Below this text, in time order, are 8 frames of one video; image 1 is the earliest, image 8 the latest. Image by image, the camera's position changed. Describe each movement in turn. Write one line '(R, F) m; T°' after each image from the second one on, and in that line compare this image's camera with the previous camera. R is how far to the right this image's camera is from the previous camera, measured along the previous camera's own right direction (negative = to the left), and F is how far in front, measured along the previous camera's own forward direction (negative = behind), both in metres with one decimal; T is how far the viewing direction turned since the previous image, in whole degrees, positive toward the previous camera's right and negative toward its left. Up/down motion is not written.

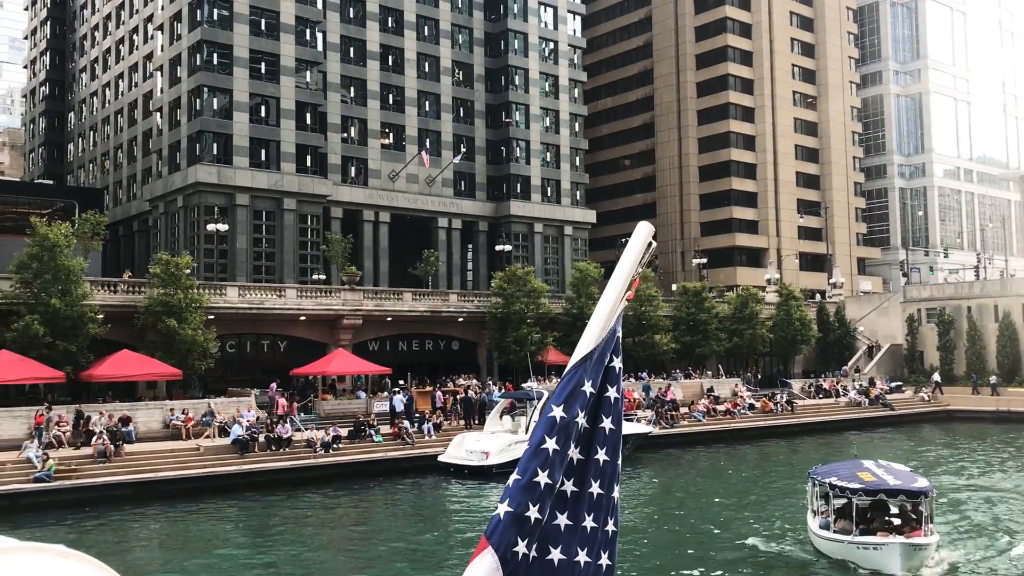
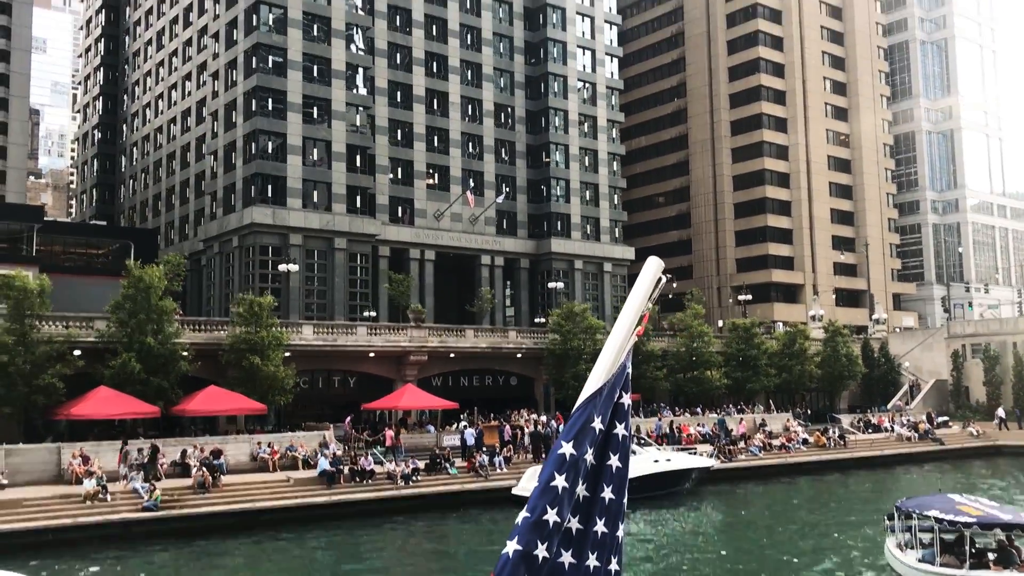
(-1.6, -1.4) m; -1°
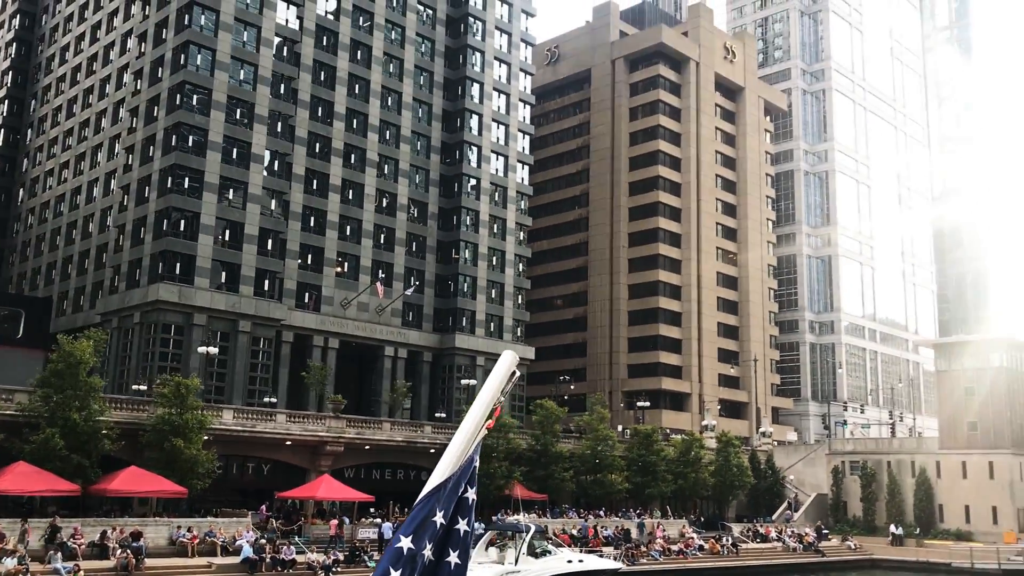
(-1.8, -1.3) m; +7°
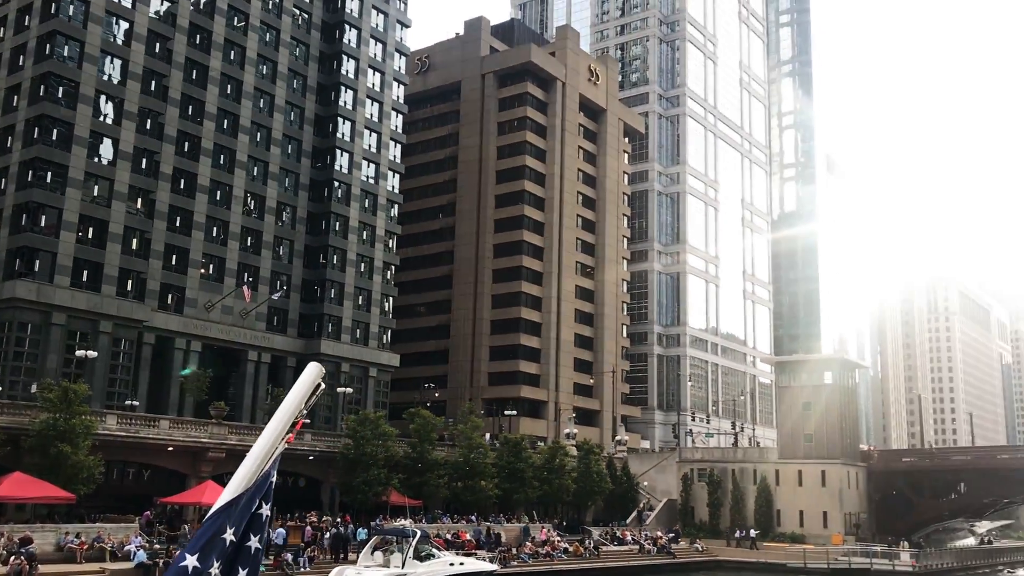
(-1.7, -1.8) m; +9°
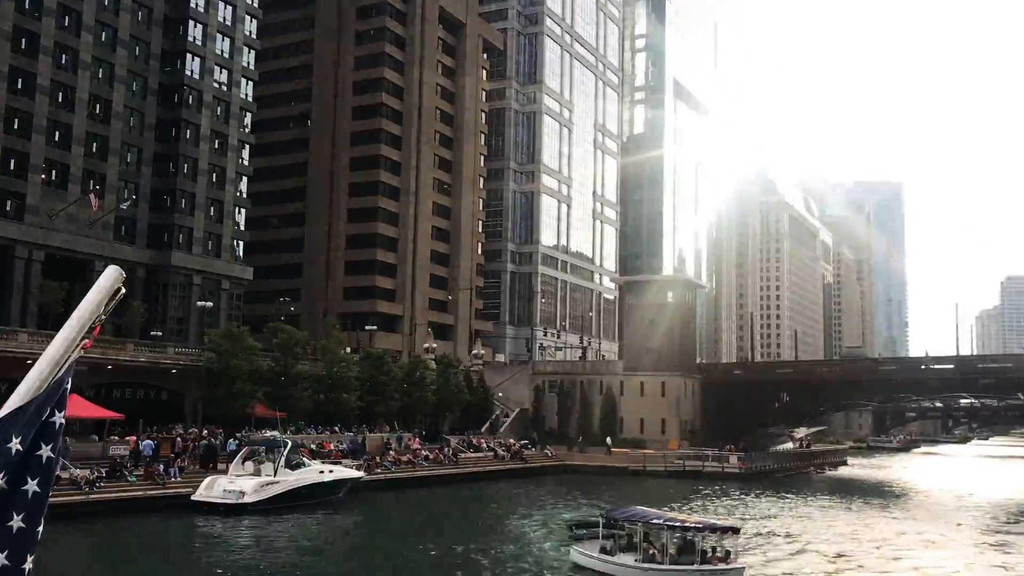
(-0.9, -1.5) m; +9°
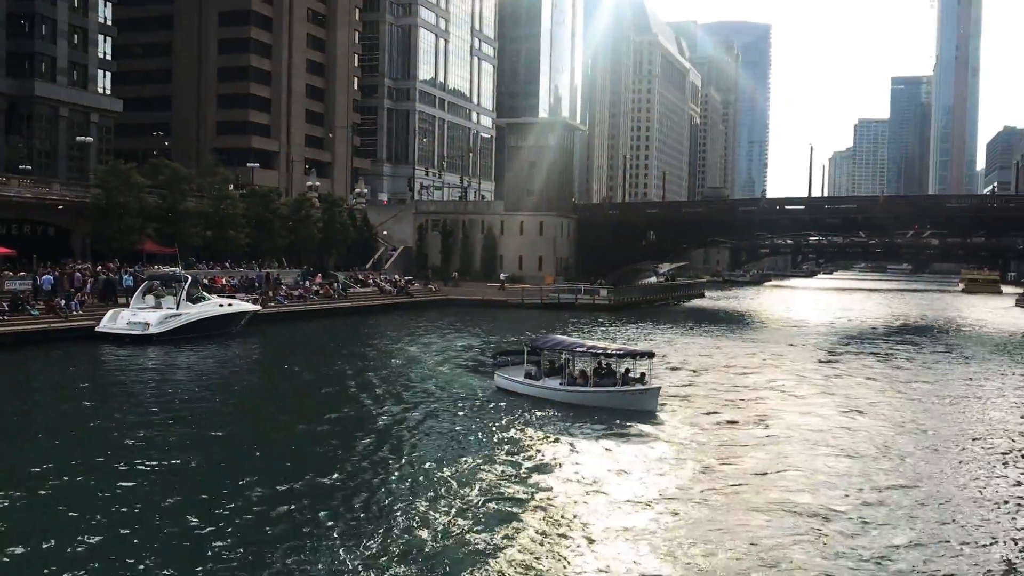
(-0.9, -2.5) m; +8°
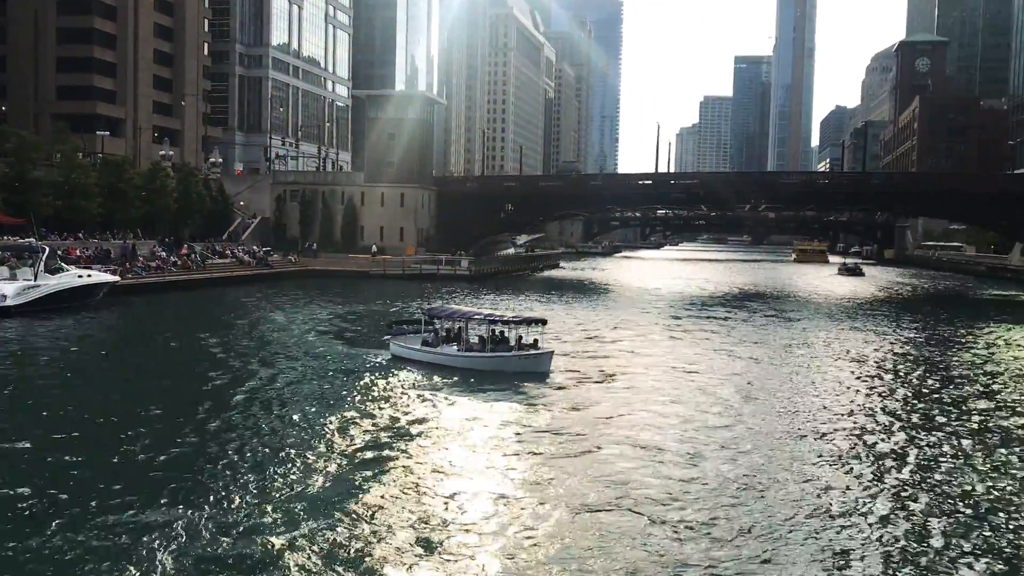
(-0.4, -1.8) m; +8°
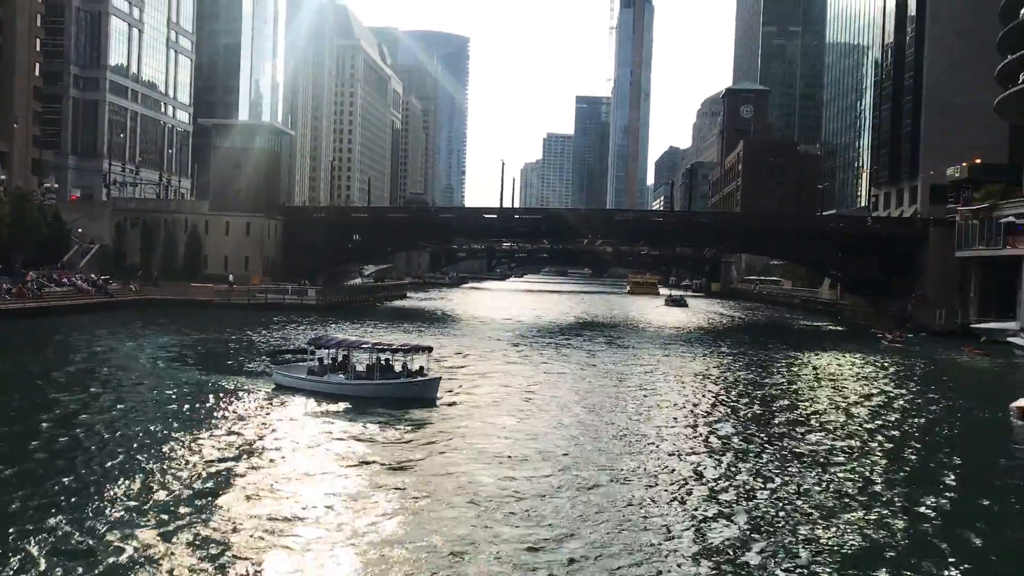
(-0.2, -2.2) m; +9°
